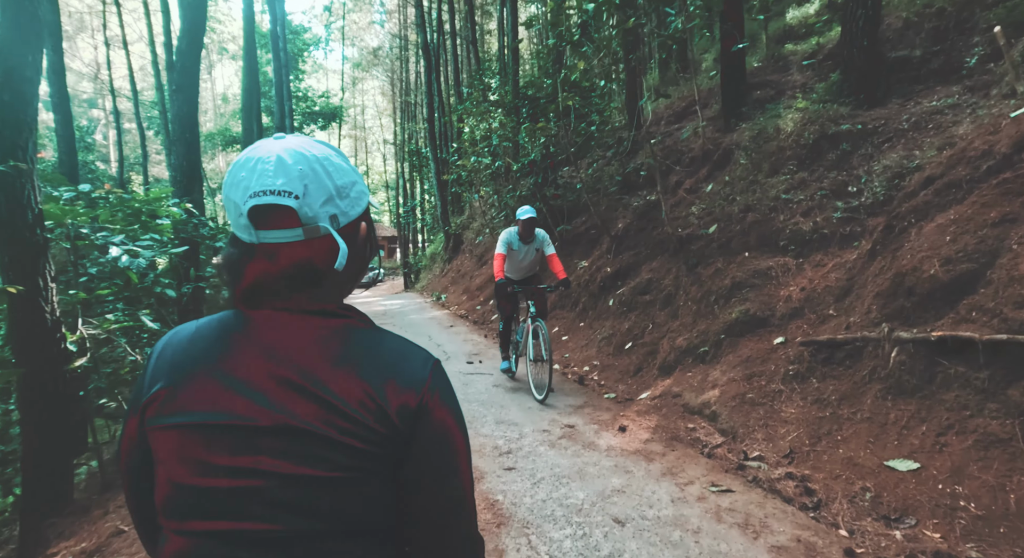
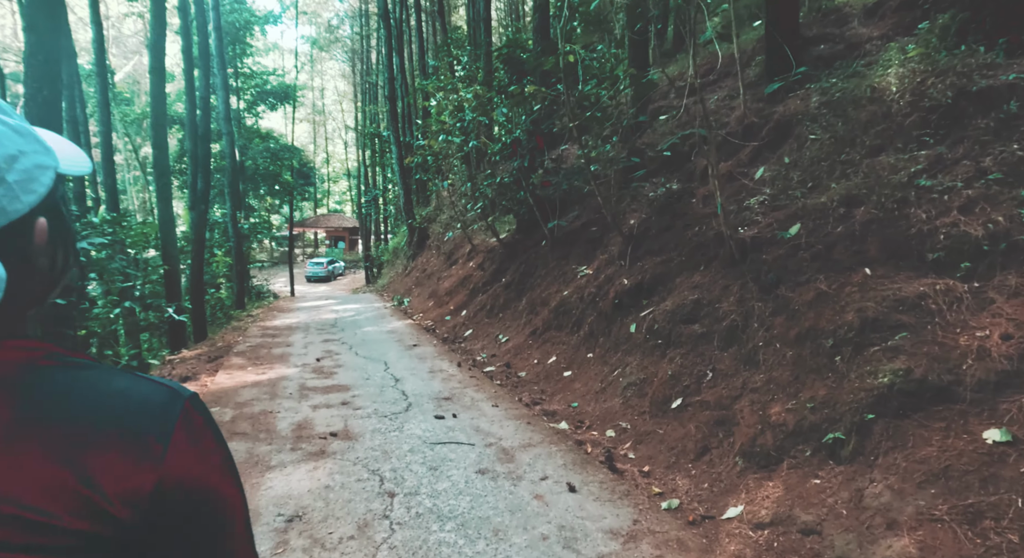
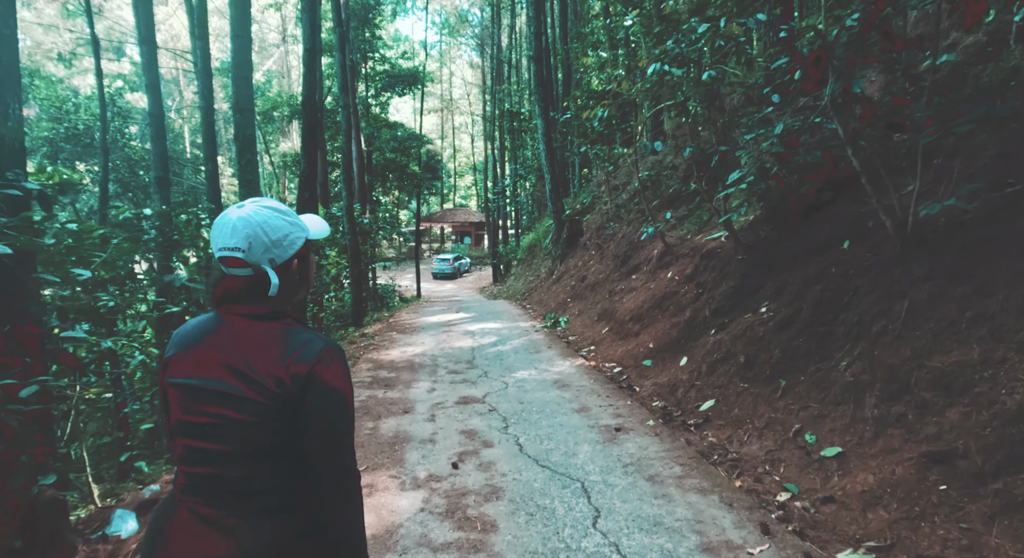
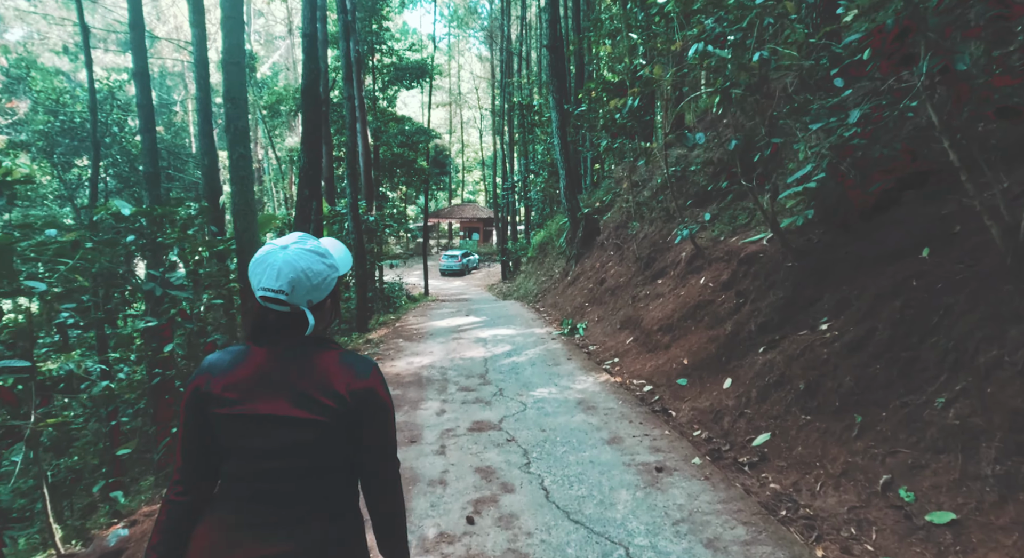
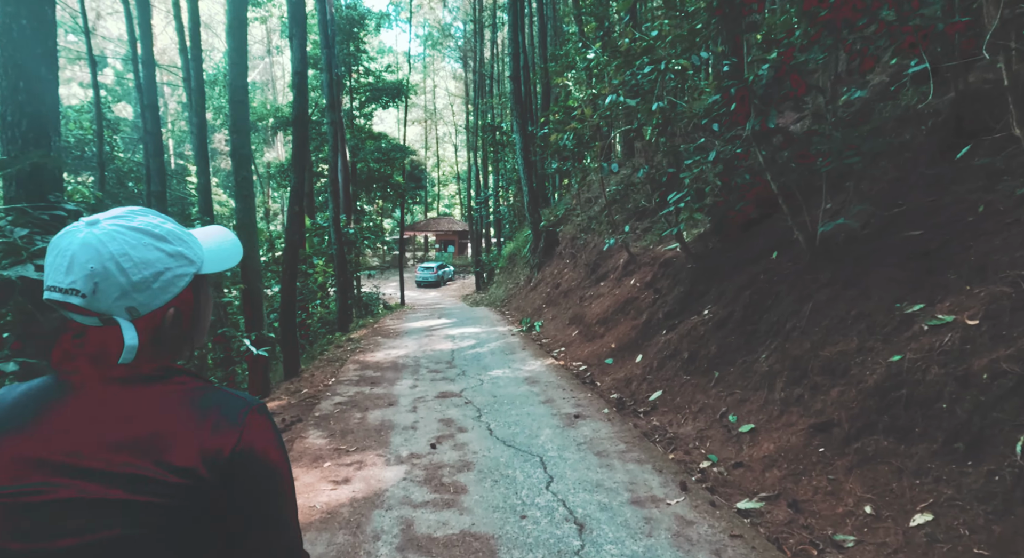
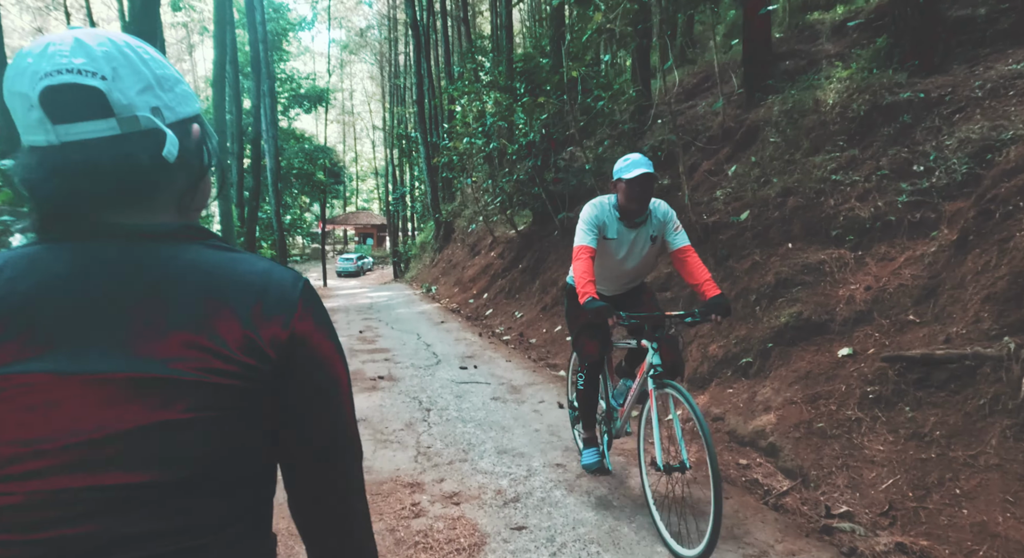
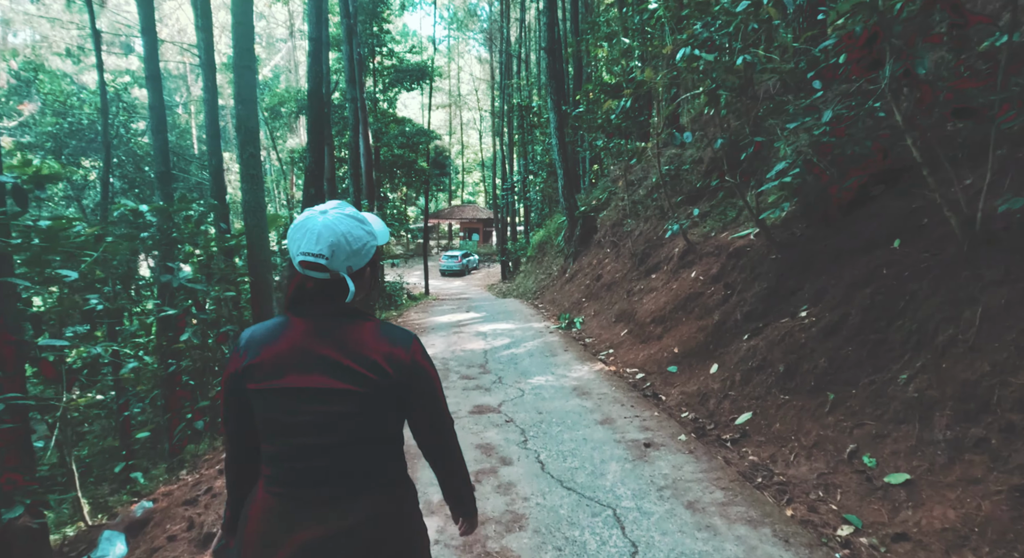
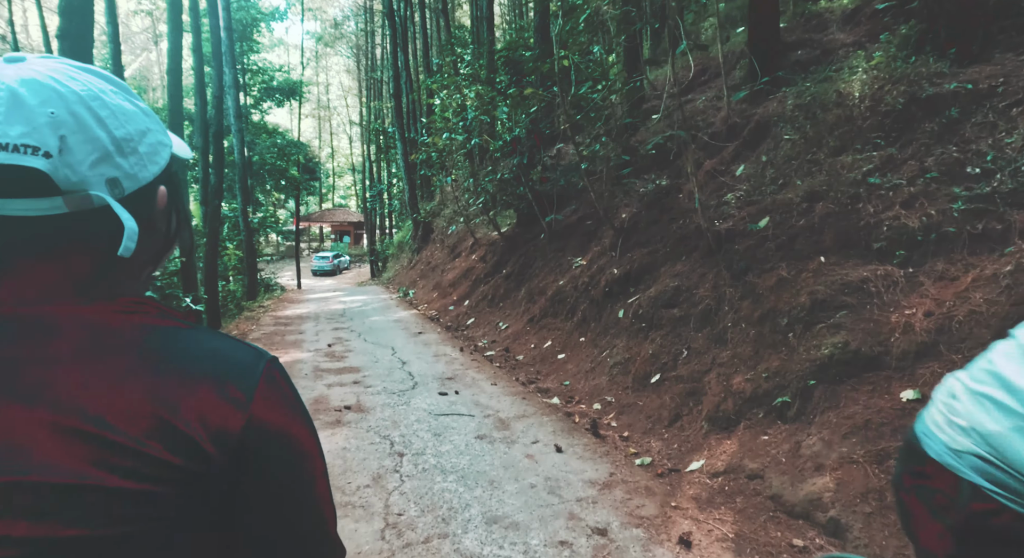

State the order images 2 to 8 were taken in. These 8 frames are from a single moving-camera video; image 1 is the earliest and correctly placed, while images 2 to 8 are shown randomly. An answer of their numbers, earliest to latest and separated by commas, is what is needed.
6, 8, 2, 5, 3, 7, 4
